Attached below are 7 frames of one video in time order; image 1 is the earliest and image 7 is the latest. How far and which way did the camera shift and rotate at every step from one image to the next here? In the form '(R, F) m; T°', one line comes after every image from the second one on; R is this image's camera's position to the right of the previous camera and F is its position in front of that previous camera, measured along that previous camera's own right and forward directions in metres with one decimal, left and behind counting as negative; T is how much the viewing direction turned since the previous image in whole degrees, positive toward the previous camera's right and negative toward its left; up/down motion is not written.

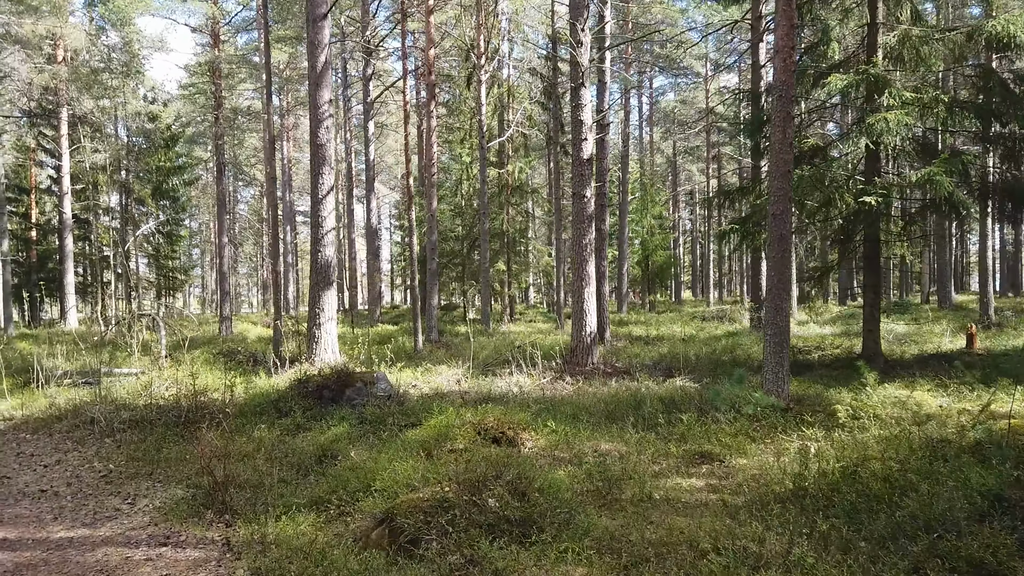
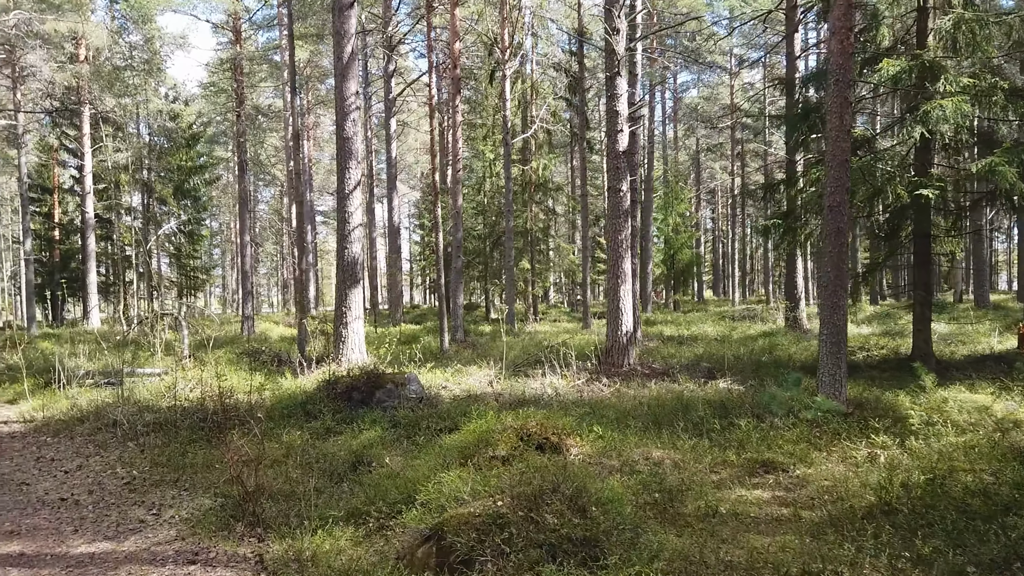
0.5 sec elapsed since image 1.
(-0.2, +0.3) m; -1°
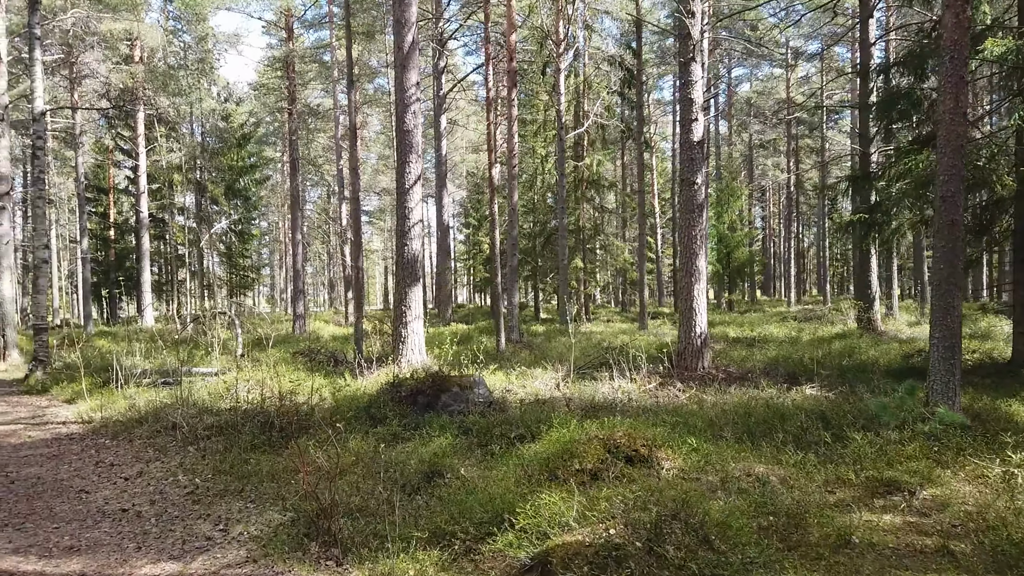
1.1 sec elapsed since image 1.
(-0.3, +0.4) m; -3°
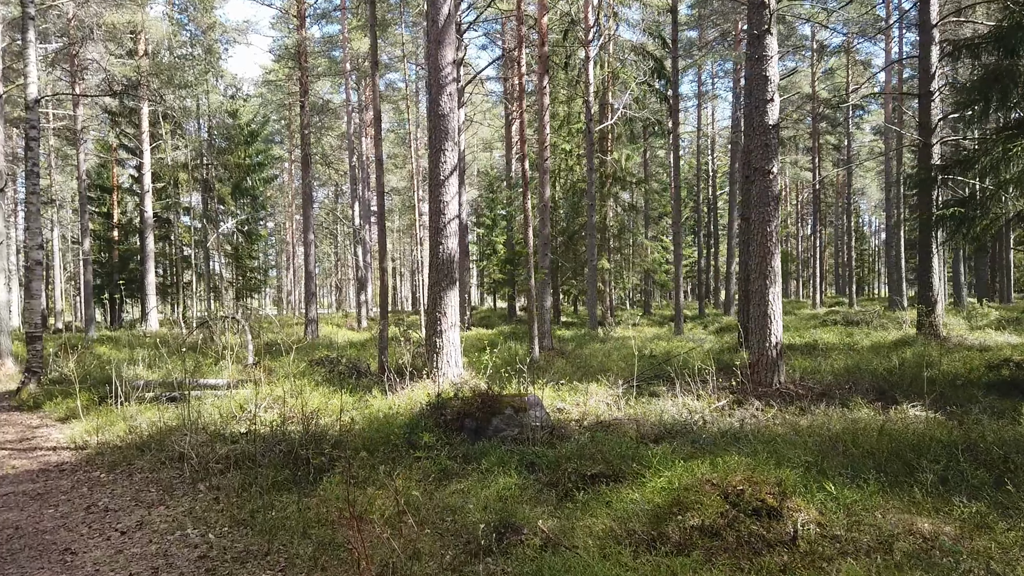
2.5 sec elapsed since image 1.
(-0.4, +0.9) m; 0°
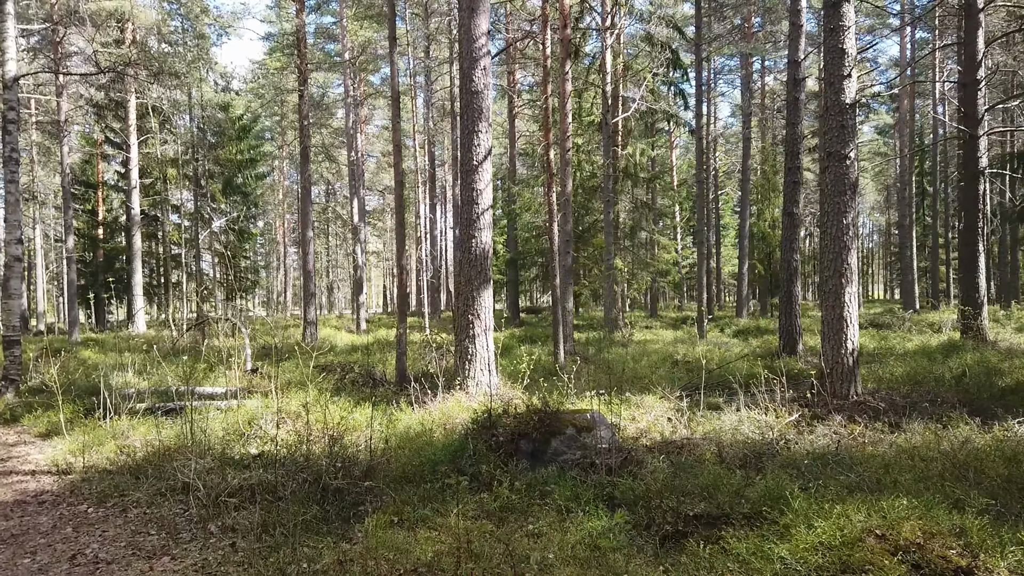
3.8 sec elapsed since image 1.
(-0.5, +0.8) m; +1°
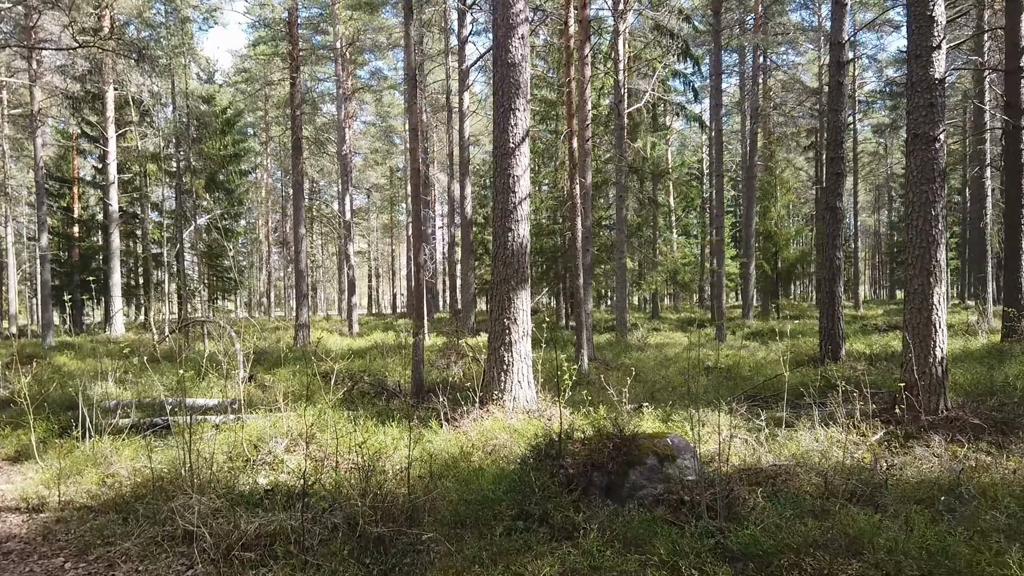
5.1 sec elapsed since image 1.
(-0.4, +0.8) m; +1°
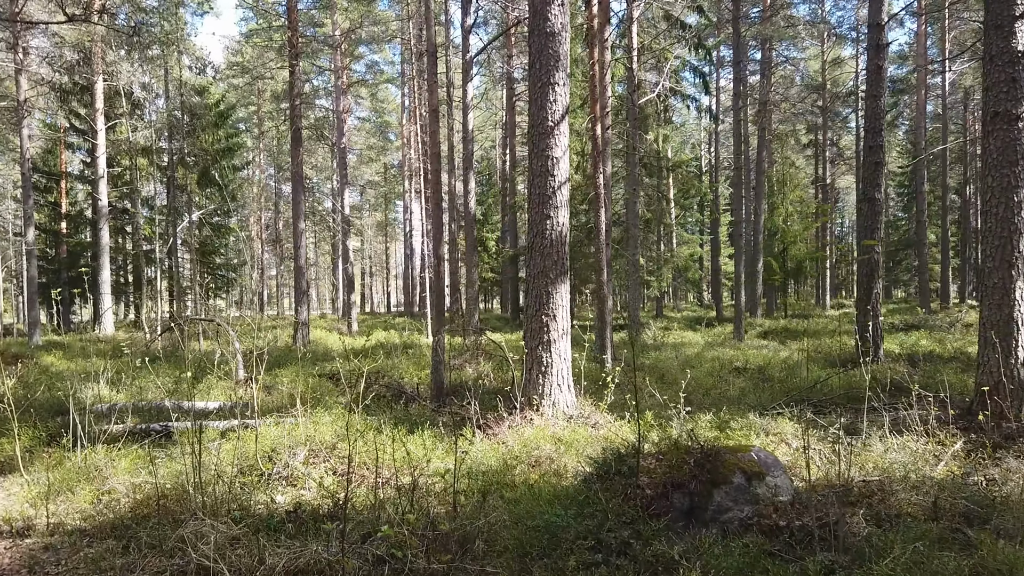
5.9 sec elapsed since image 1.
(-0.3, +0.5) m; +1°
